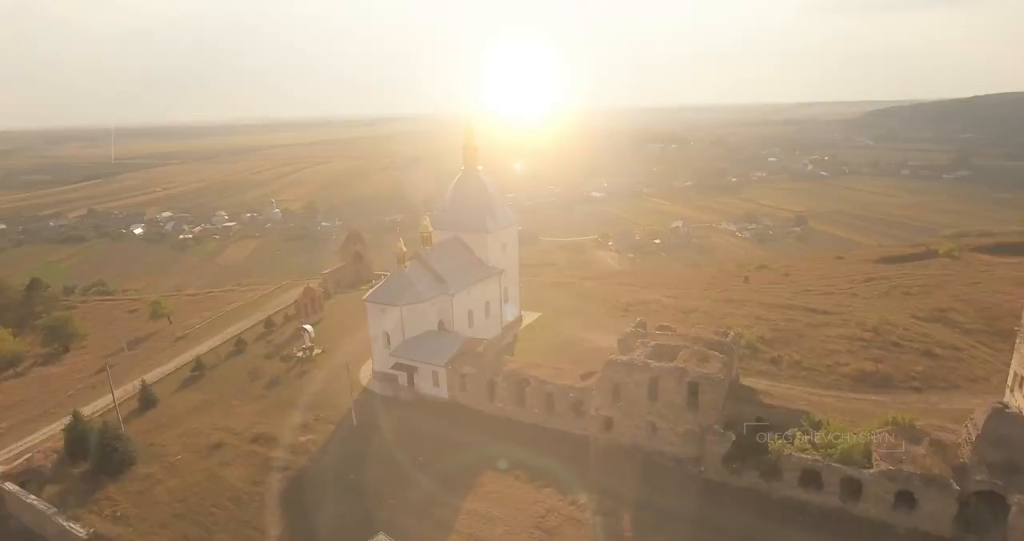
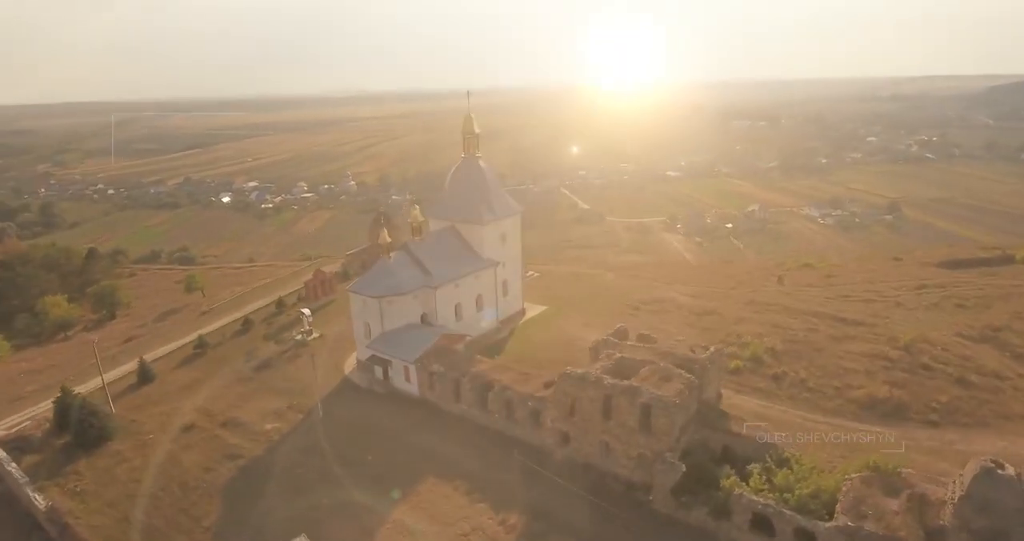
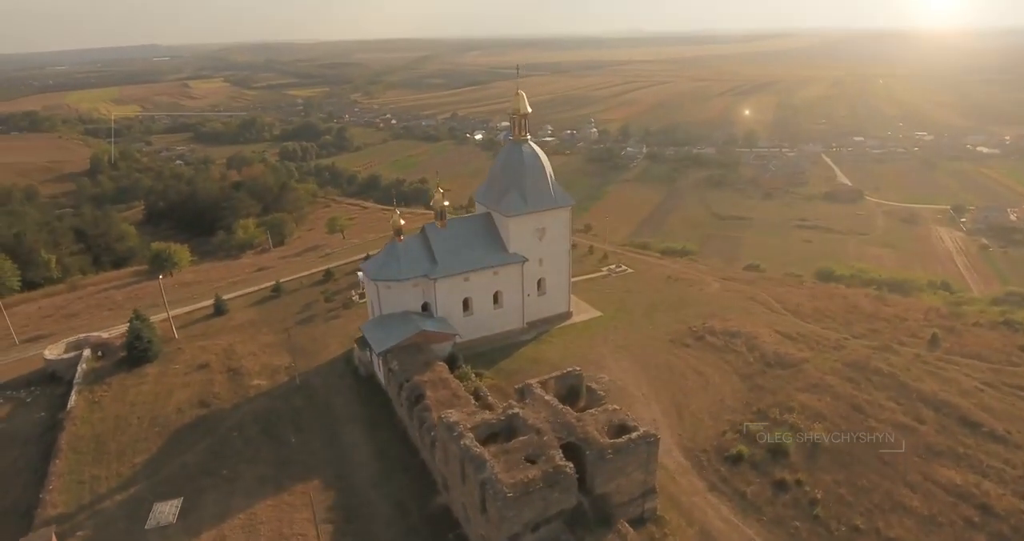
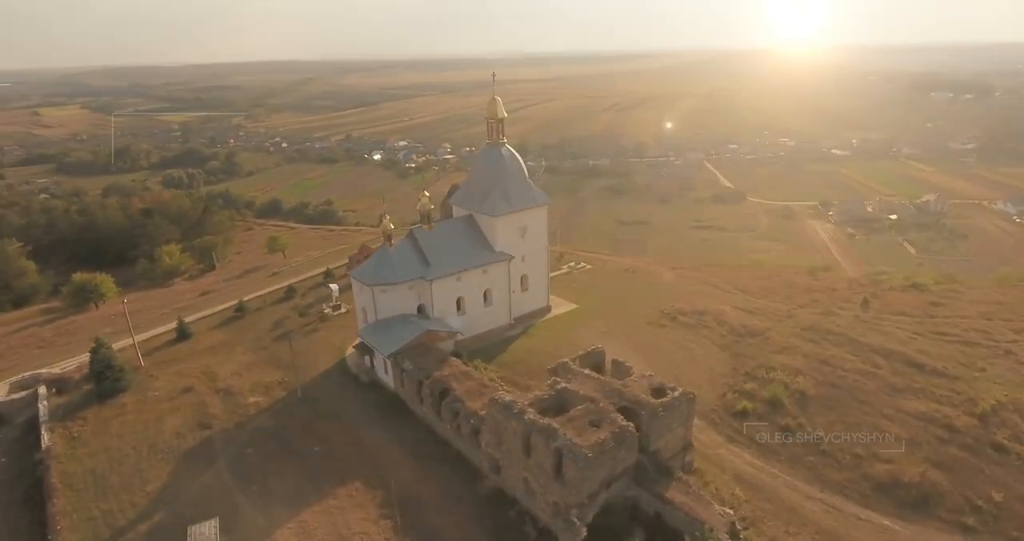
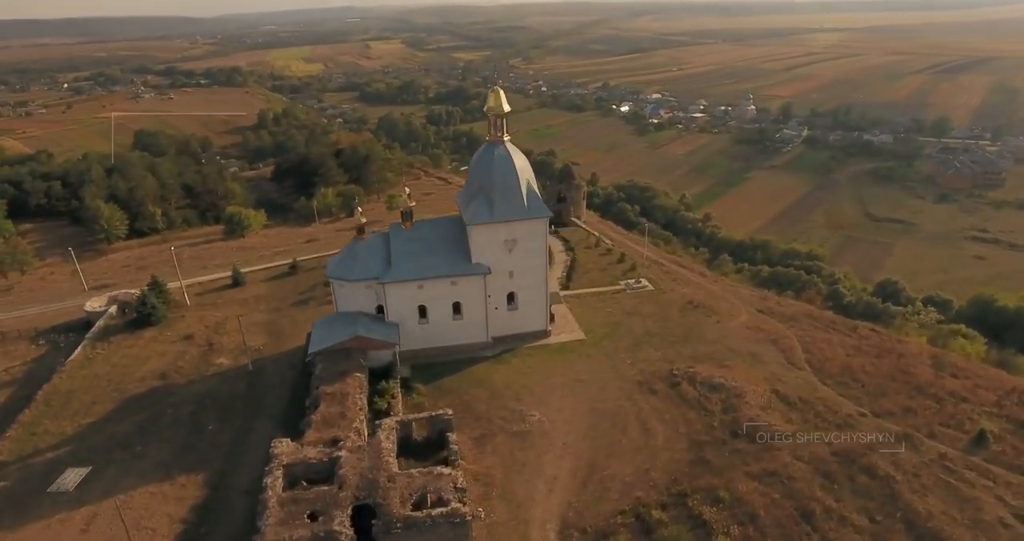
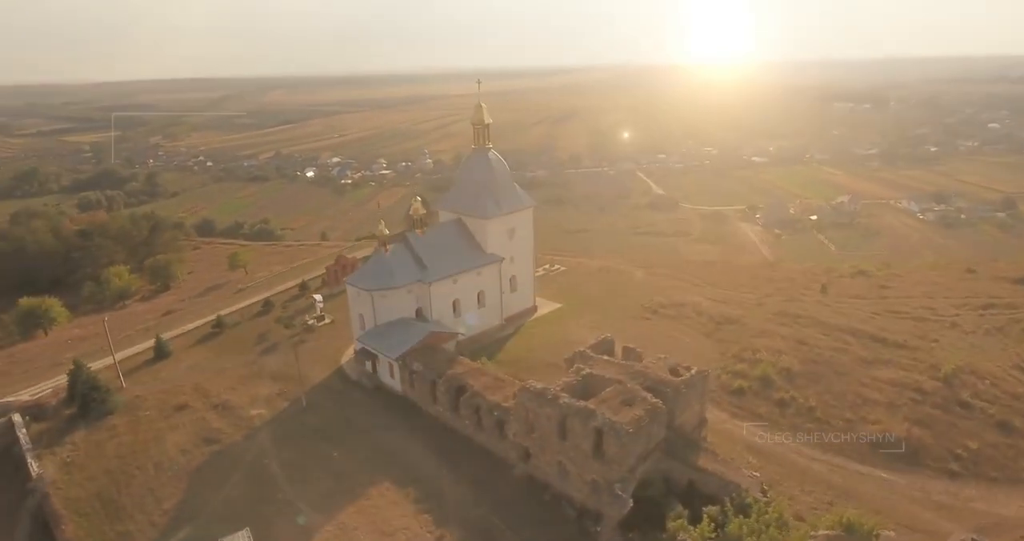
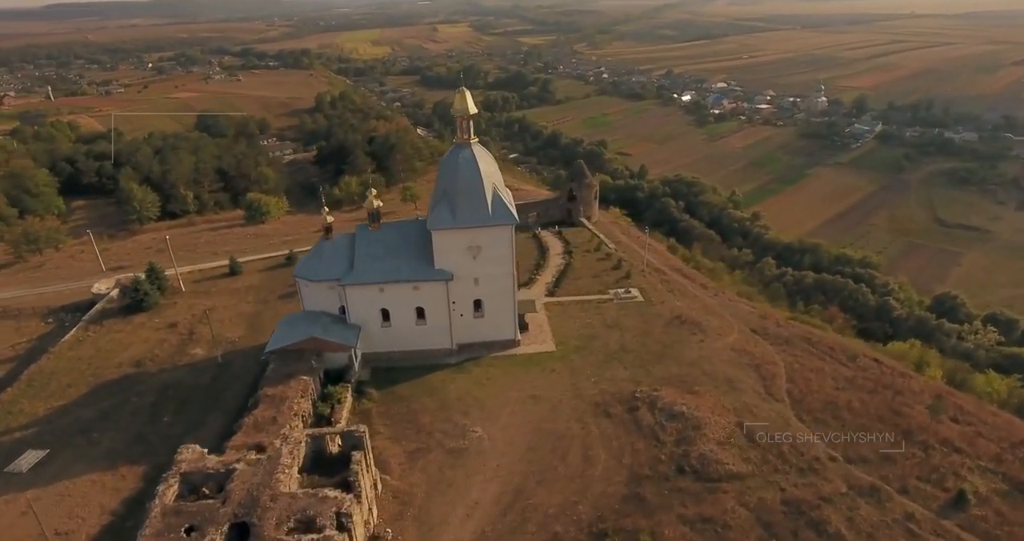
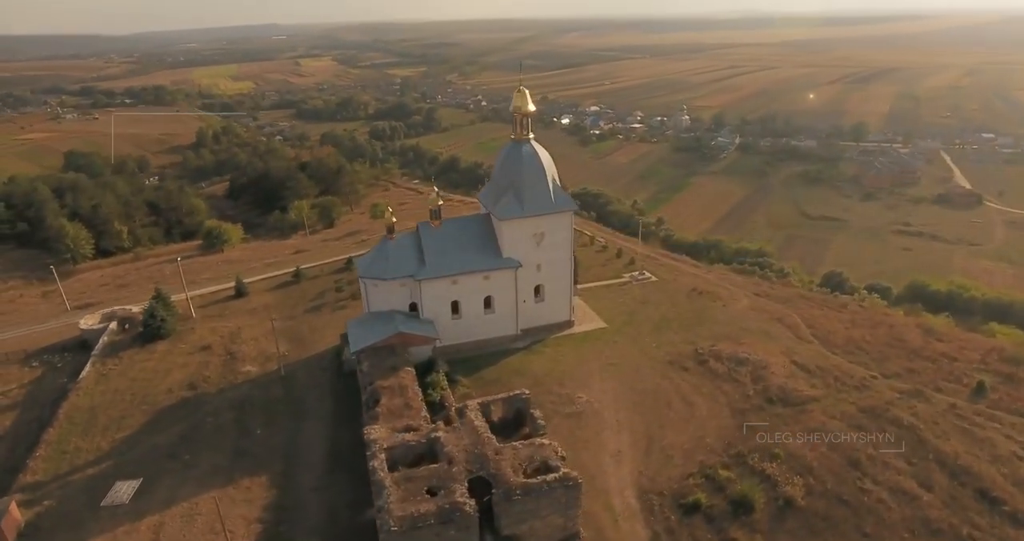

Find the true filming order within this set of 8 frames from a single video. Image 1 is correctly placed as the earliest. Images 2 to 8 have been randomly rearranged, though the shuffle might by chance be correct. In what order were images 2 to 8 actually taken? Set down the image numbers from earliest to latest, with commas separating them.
2, 6, 4, 3, 8, 5, 7
